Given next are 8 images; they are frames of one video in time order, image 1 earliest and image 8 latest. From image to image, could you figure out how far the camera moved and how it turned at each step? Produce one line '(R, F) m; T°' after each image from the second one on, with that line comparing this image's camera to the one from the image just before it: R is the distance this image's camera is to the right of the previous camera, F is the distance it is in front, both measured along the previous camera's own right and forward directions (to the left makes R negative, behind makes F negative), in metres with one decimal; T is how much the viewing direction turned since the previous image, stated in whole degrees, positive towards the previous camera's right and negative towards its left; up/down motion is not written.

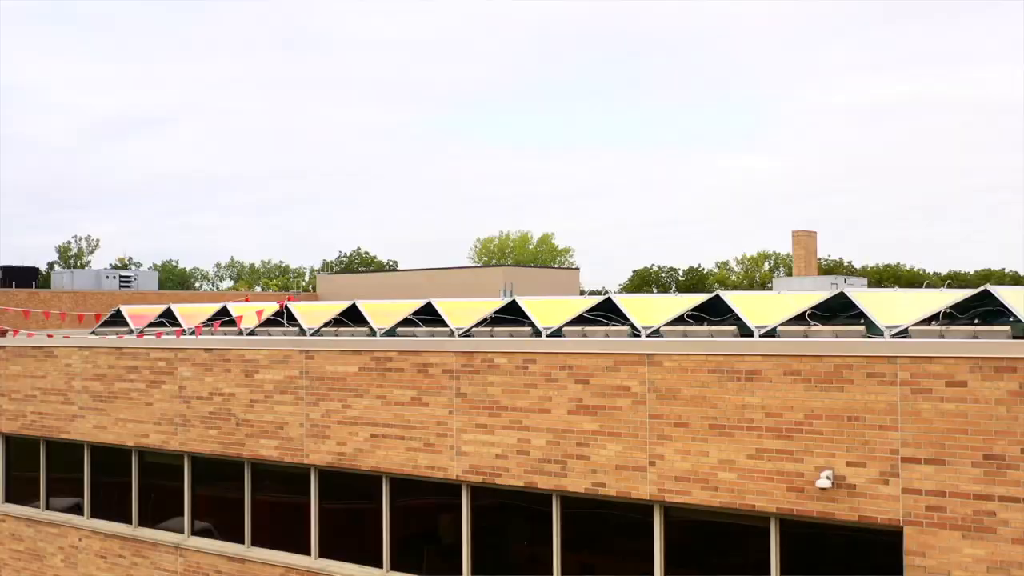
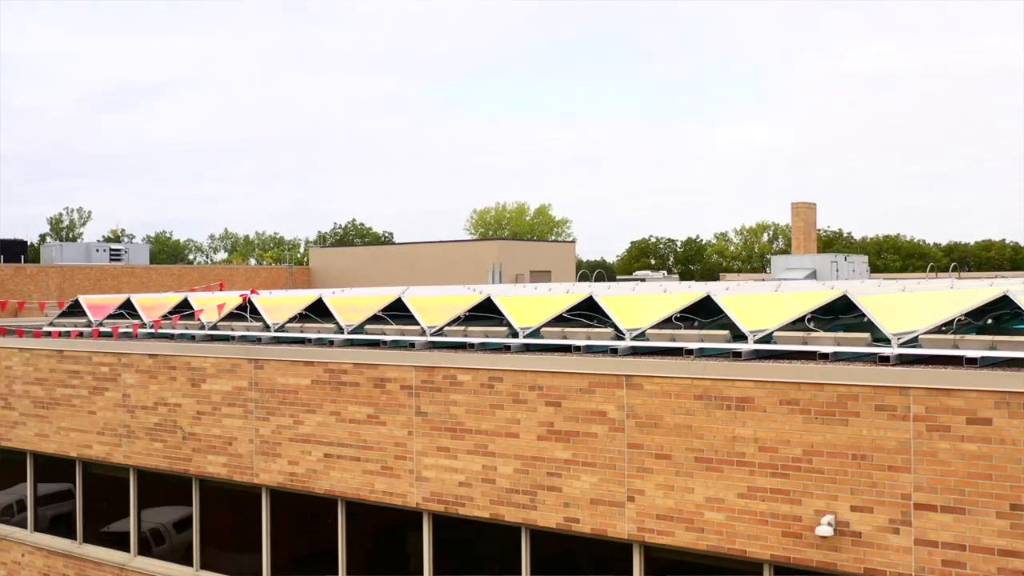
(+0.3, +1.3) m; 0°
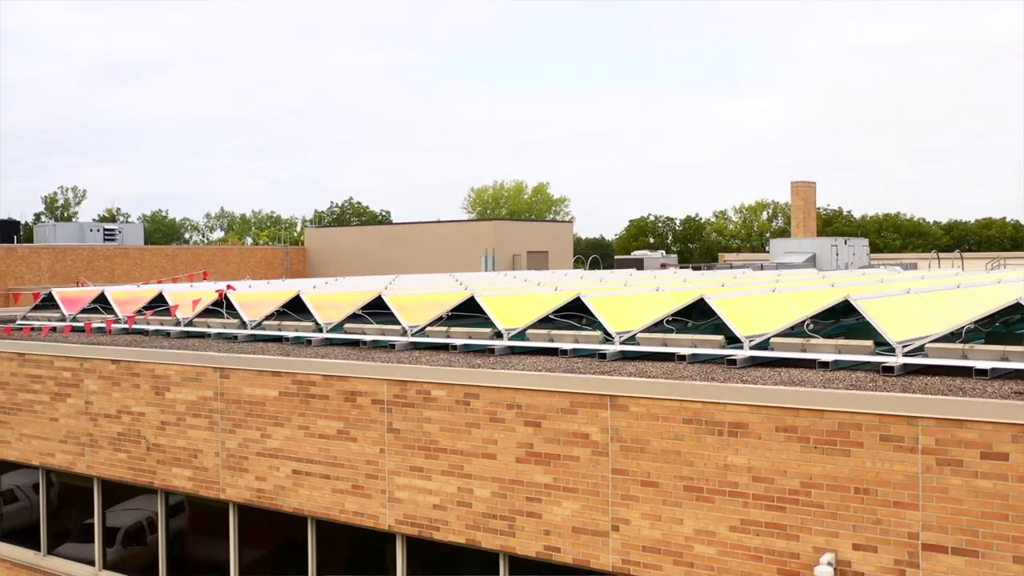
(+0.2, +0.8) m; 0°
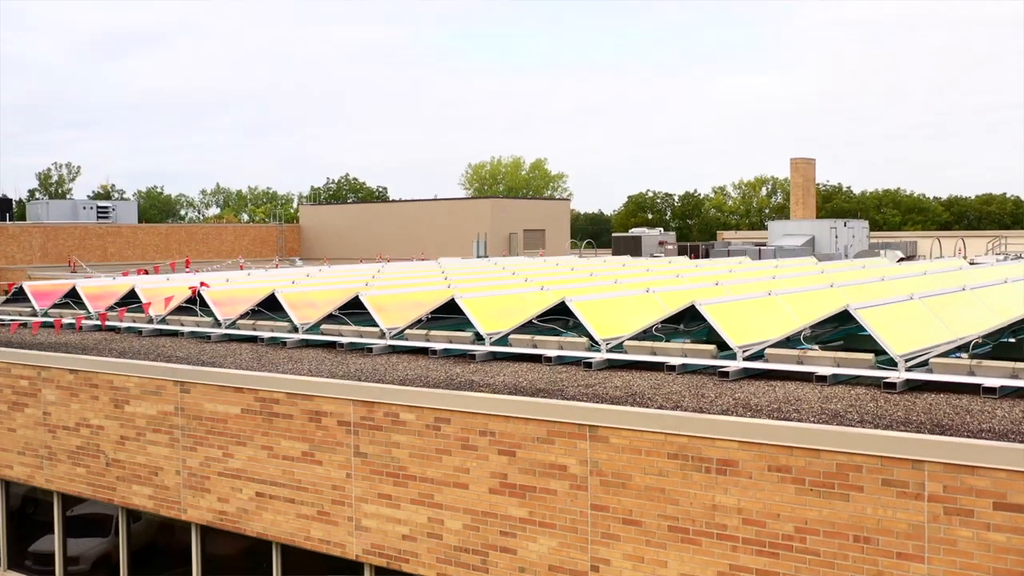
(+0.2, +0.7) m; 0°
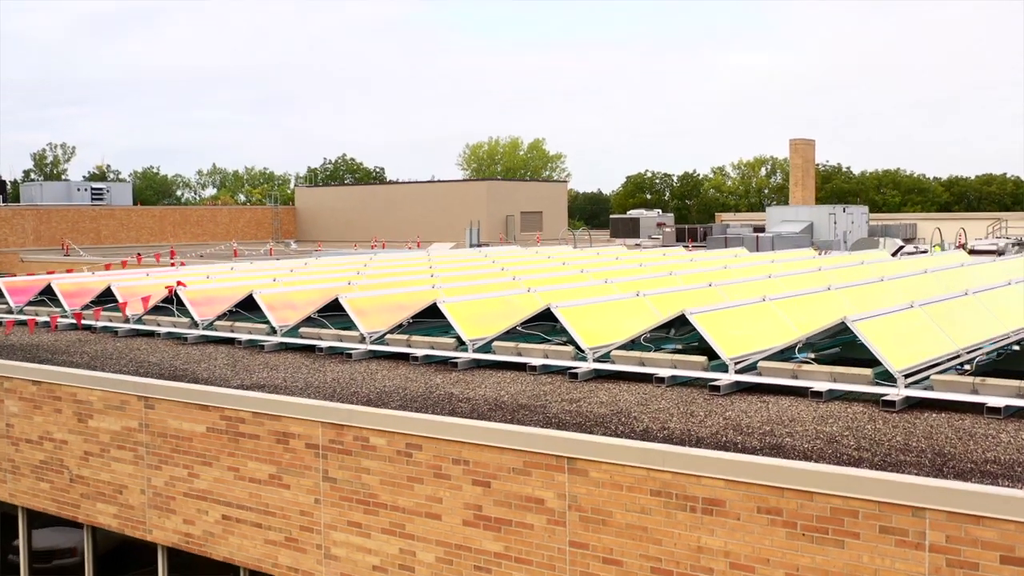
(+0.2, +0.6) m; 0°
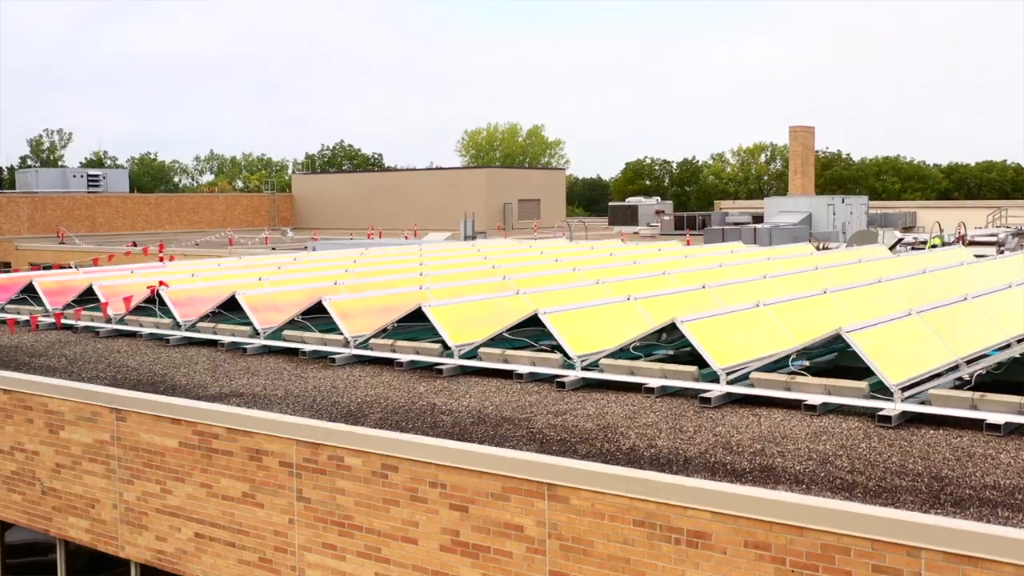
(+0.1, +0.4) m; 0°
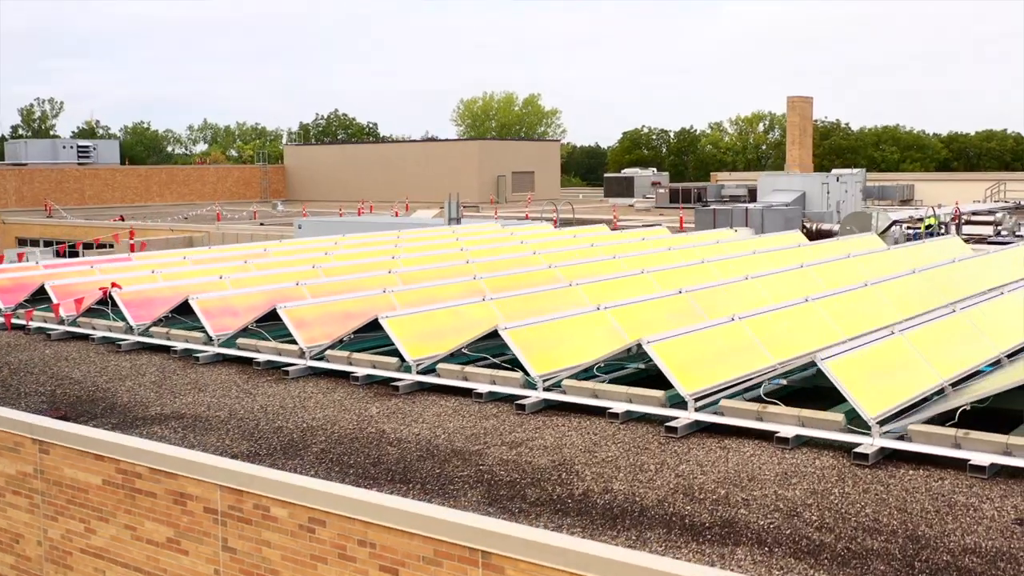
(+0.4, +0.7) m; 0°
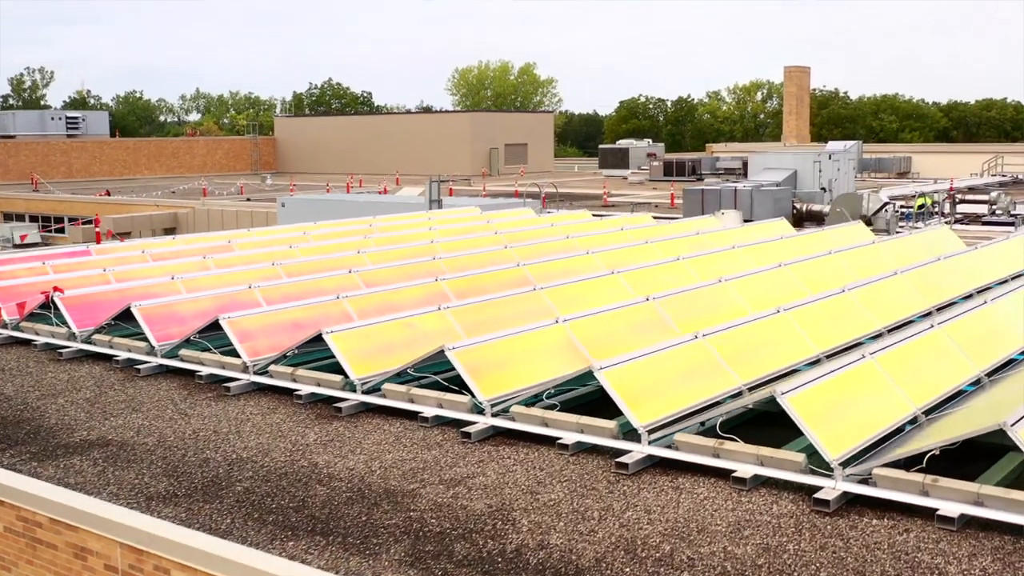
(+0.5, +0.7) m; 0°
